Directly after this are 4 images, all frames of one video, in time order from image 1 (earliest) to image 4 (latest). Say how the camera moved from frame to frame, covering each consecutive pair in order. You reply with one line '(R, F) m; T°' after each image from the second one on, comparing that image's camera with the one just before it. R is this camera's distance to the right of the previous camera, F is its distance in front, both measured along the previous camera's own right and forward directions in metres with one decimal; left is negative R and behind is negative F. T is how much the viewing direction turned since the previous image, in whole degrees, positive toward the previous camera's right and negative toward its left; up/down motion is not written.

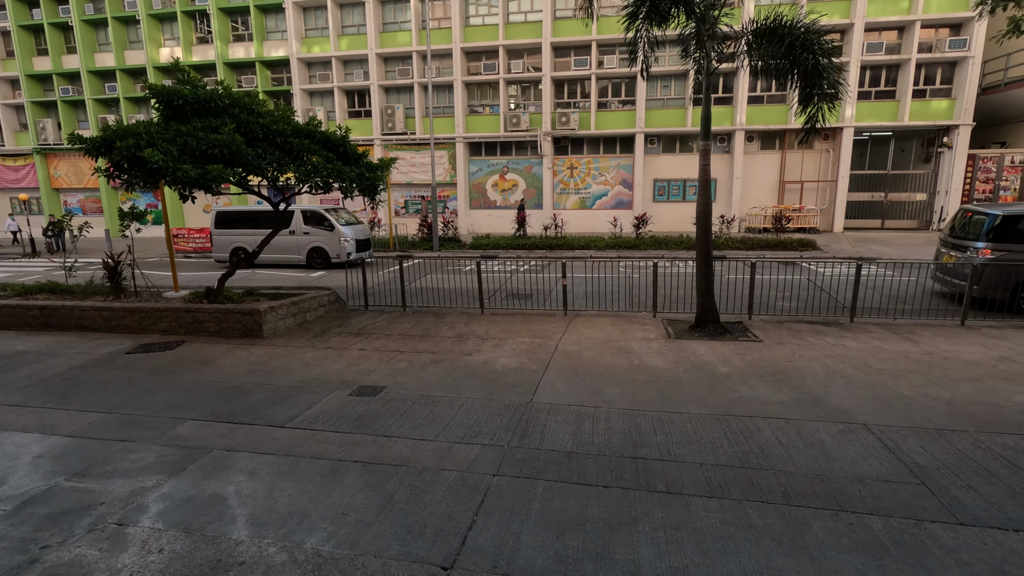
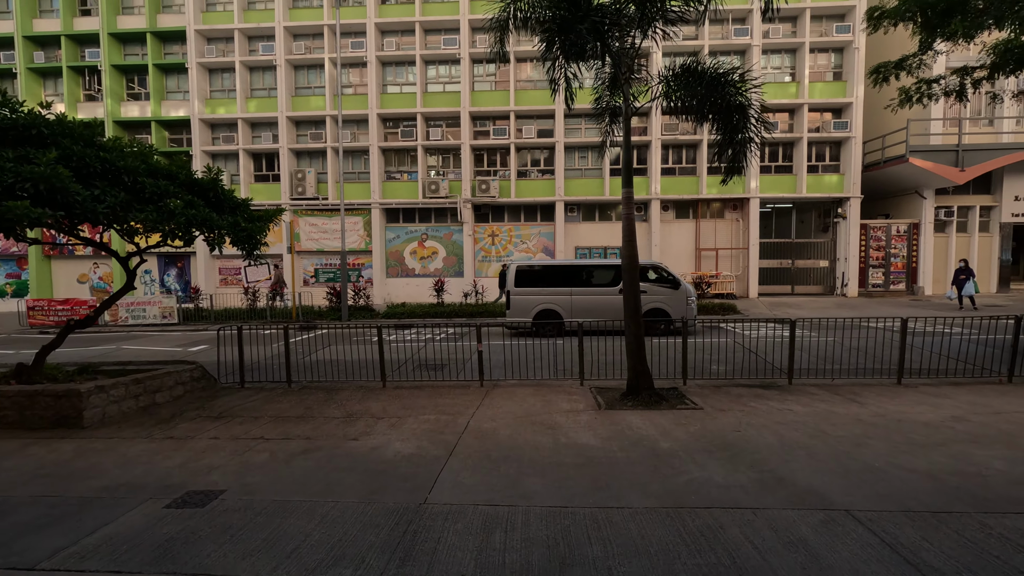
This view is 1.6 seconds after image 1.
(+0.3, +1.1) m; +8°
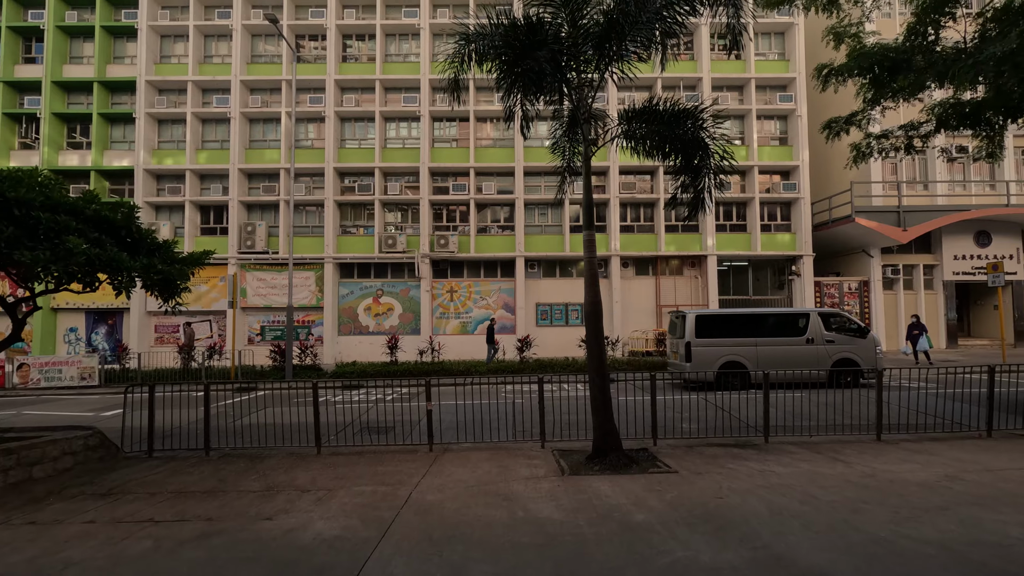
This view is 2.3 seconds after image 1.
(+0.1, +0.6) m; +4°
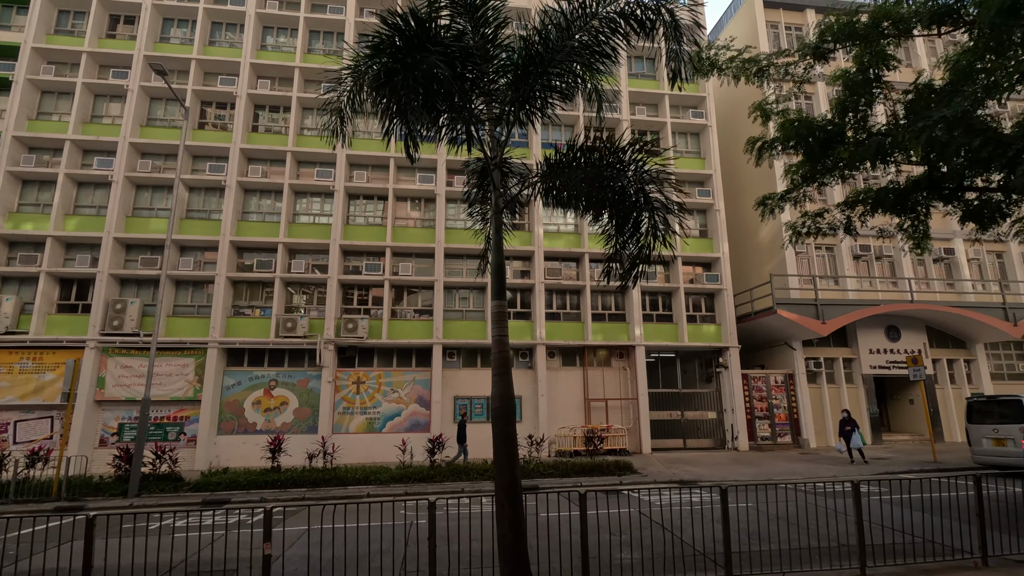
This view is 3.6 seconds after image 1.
(+0.4, +1.6) m; +8°
